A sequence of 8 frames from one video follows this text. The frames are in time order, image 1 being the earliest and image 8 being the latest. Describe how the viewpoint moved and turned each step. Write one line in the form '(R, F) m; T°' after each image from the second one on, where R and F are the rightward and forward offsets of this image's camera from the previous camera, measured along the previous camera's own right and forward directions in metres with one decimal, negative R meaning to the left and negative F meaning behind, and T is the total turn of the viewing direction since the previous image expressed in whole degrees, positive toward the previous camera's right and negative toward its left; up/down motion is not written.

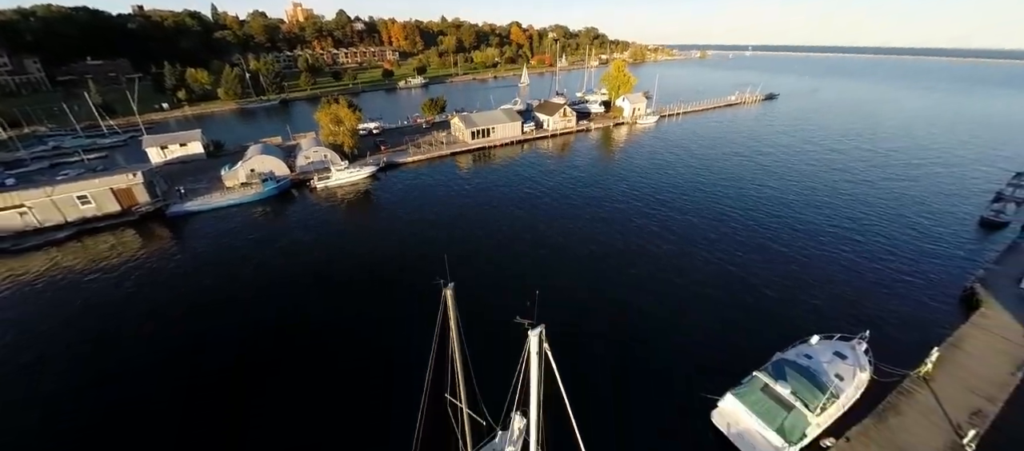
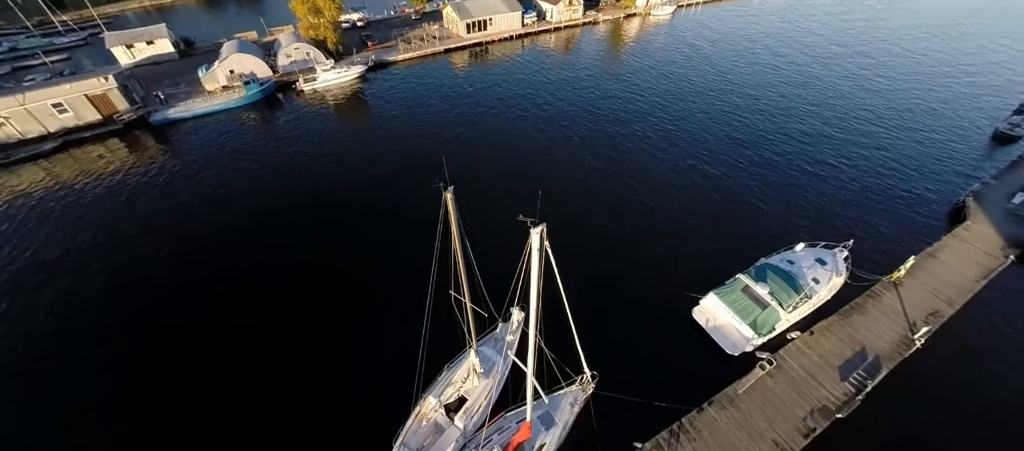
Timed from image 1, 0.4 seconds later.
(+0.3, -1.7) m; -1°
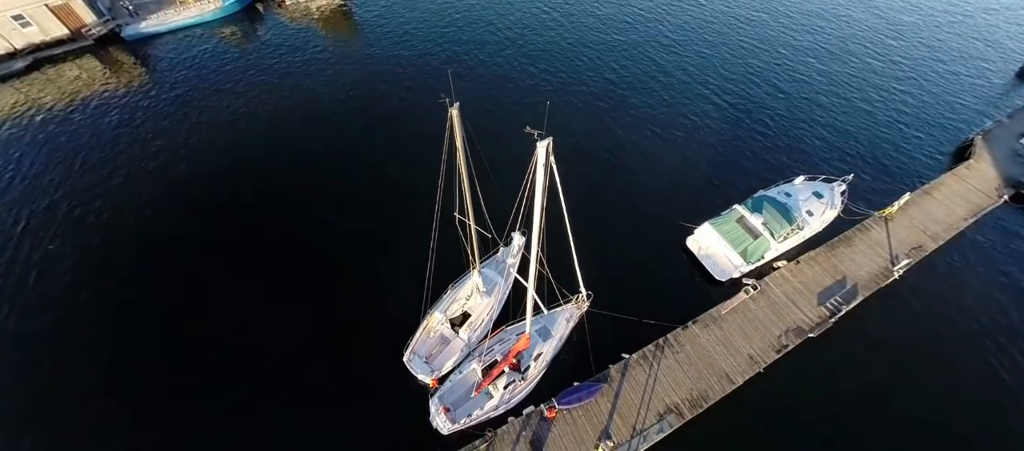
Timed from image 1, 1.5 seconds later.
(+0.1, -1.4) m; -1°
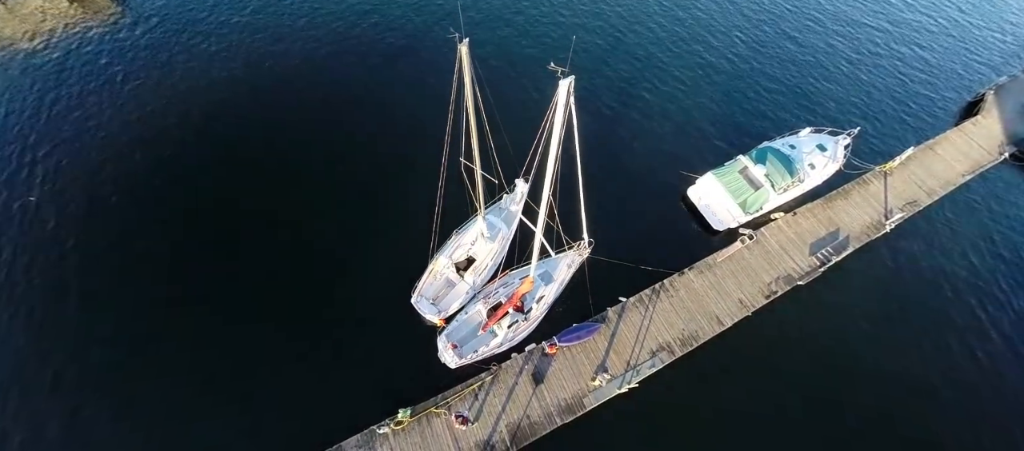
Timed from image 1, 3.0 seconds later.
(-0.1, -1.2) m; 0°
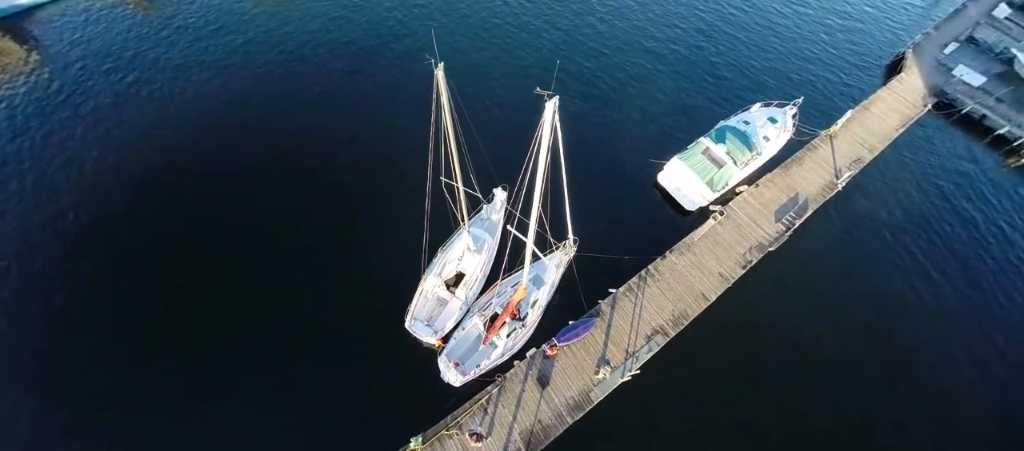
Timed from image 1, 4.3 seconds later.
(-1.0, -0.9) m; +4°
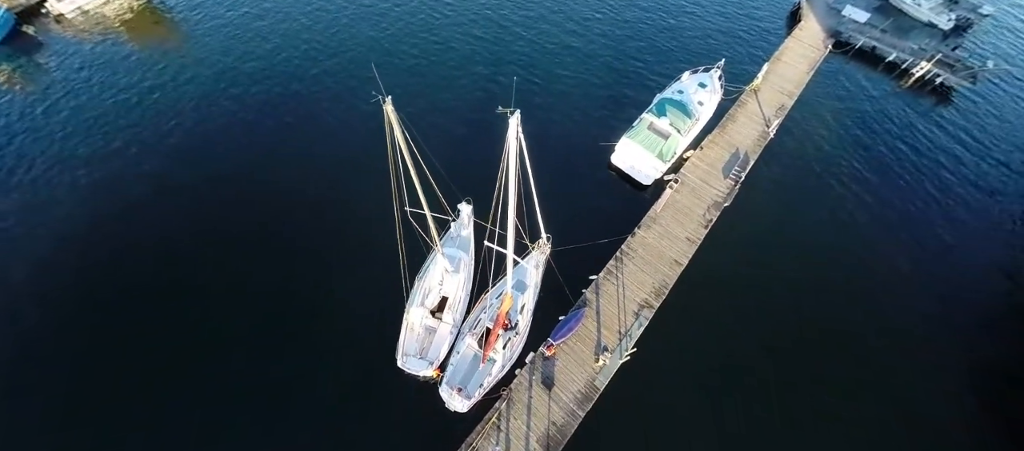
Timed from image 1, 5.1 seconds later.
(-1.0, -0.4) m; +5°
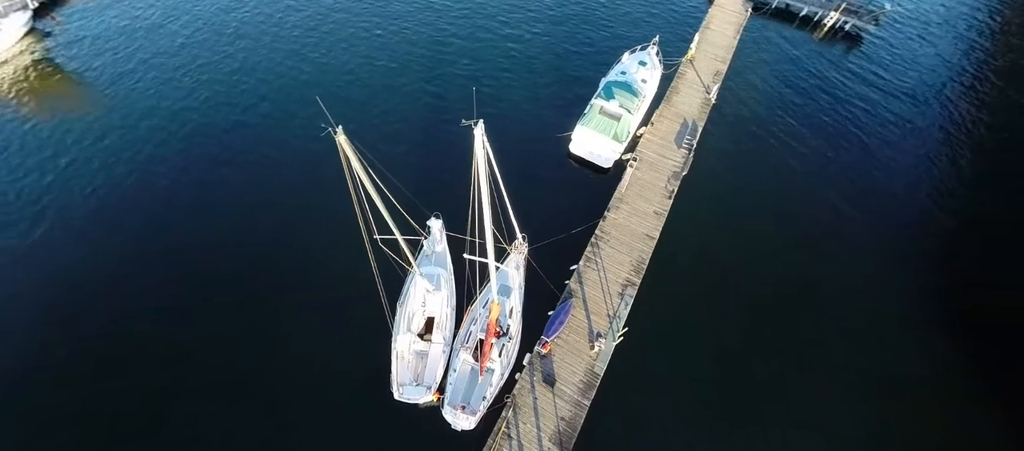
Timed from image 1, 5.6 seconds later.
(-0.8, +0.1) m; +5°
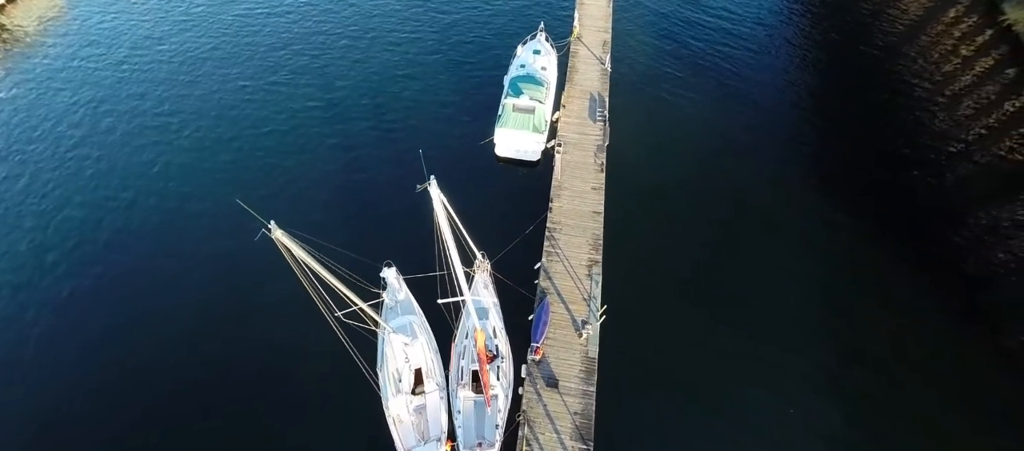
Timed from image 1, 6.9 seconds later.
(-1.6, +0.7) m; +9°
